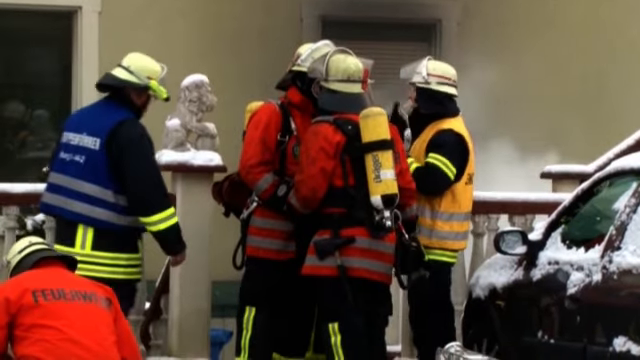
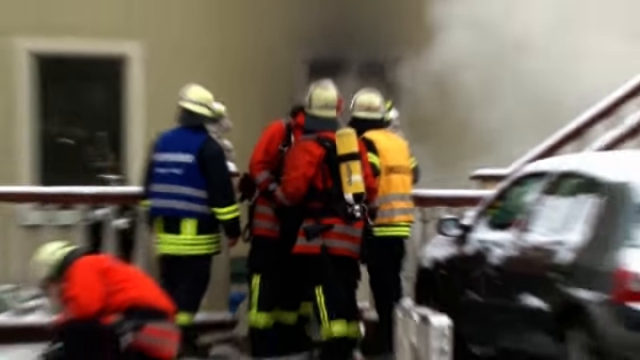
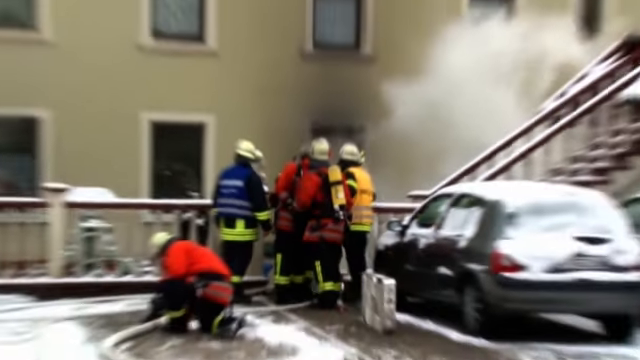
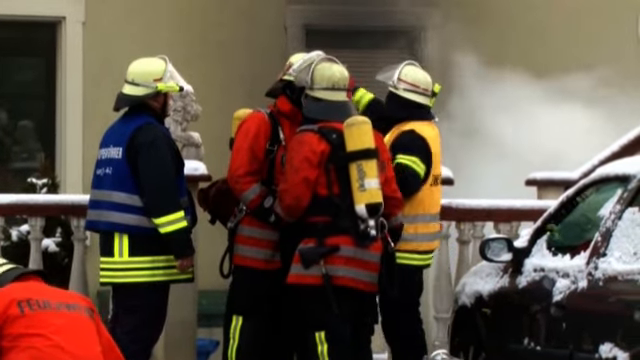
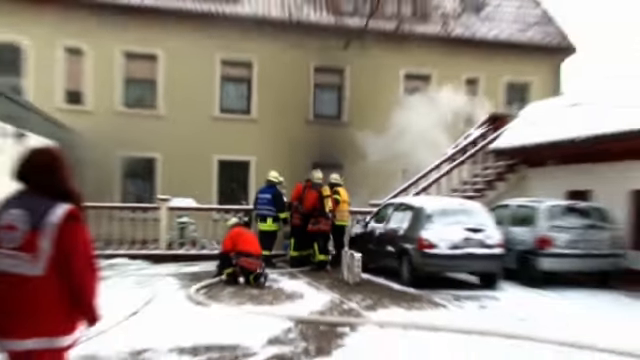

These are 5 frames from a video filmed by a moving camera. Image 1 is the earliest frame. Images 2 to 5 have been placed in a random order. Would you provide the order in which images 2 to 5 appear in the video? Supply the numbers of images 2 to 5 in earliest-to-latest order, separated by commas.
4, 2, 3, 5
